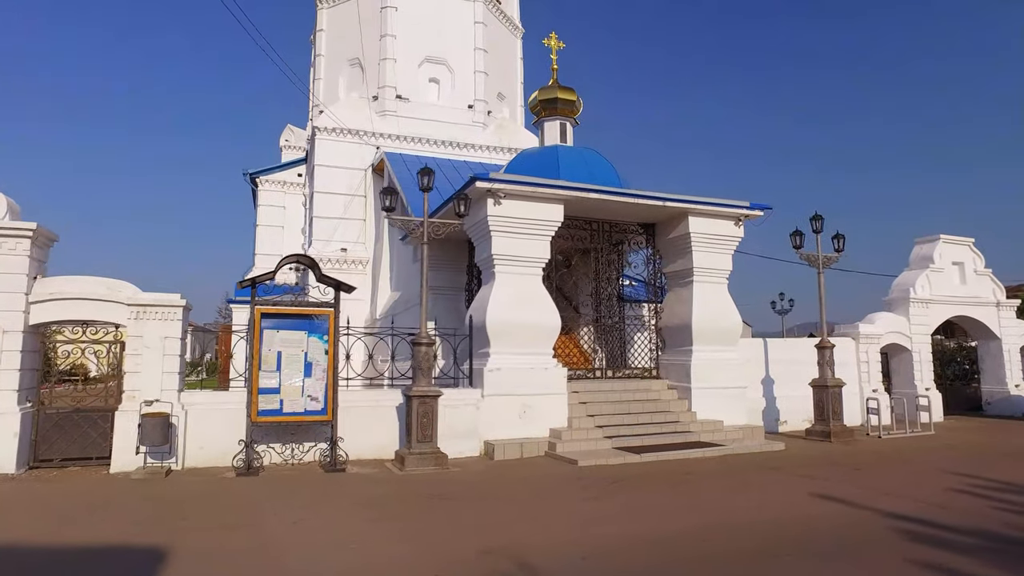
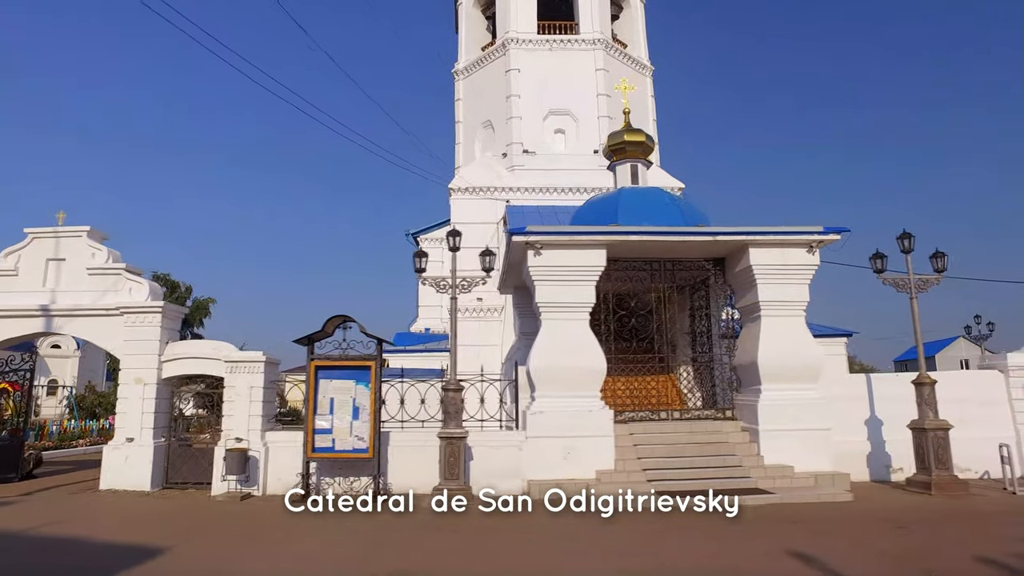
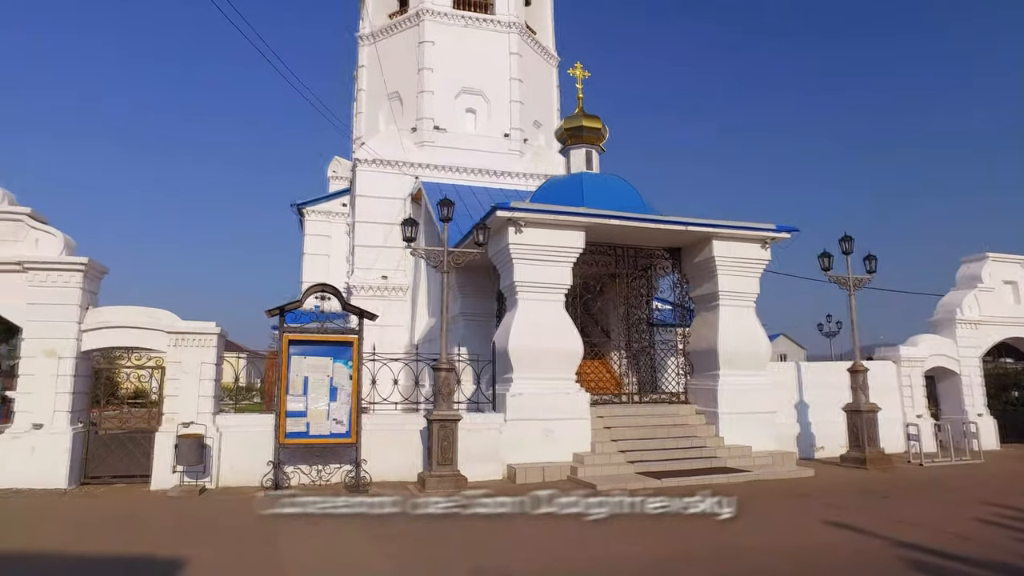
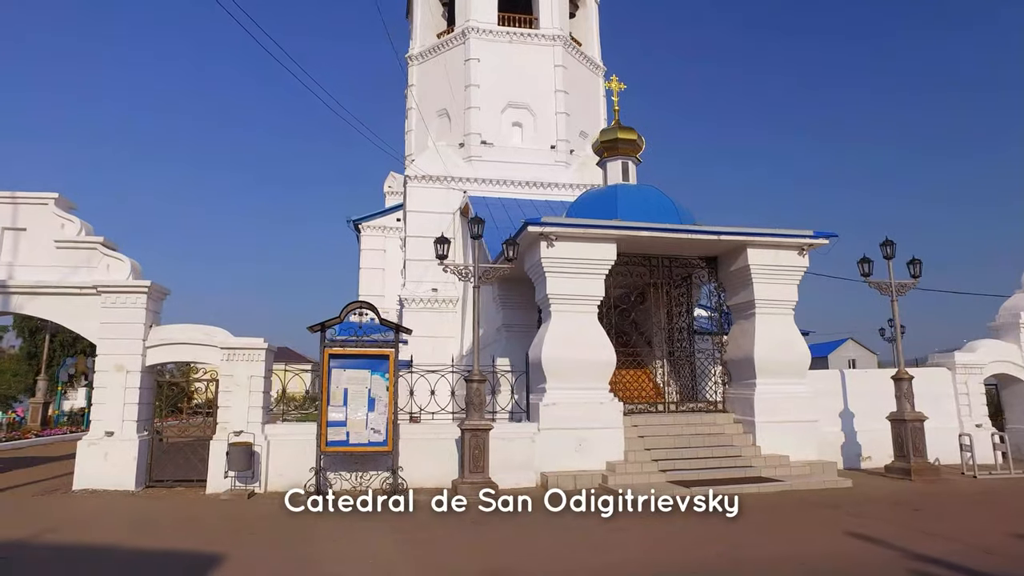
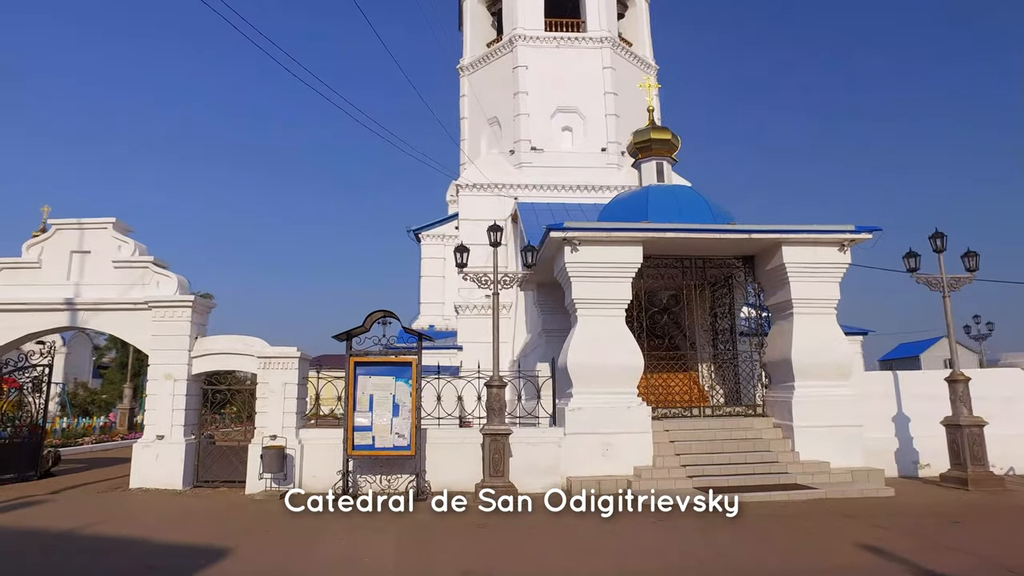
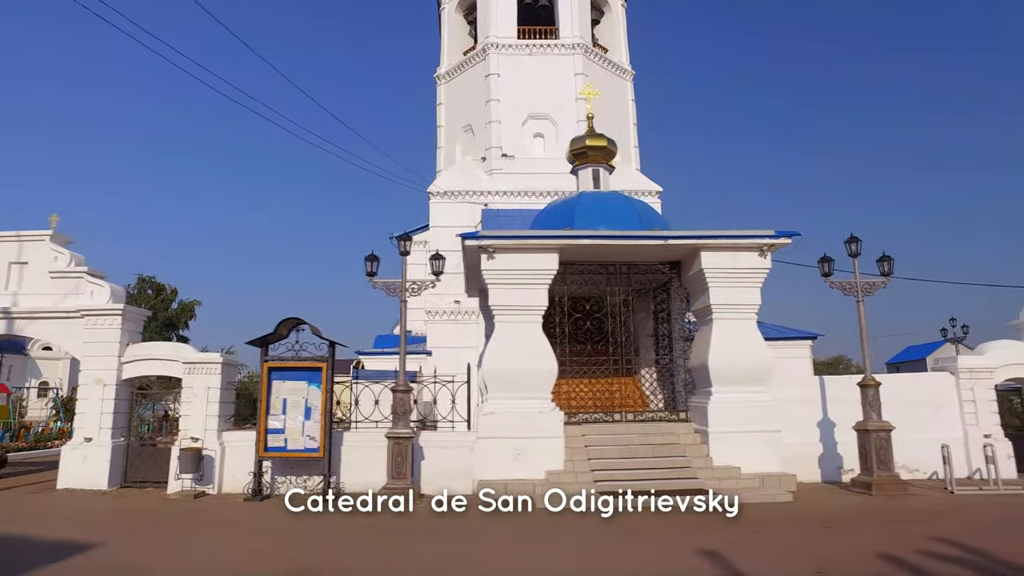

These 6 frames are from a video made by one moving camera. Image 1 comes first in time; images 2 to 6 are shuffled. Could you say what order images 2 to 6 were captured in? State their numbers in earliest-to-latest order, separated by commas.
3, 4, 5, 2, 6
